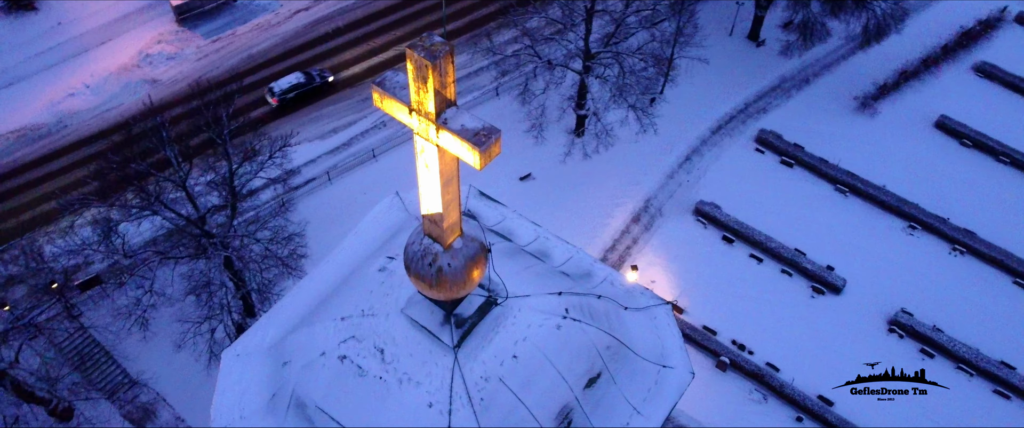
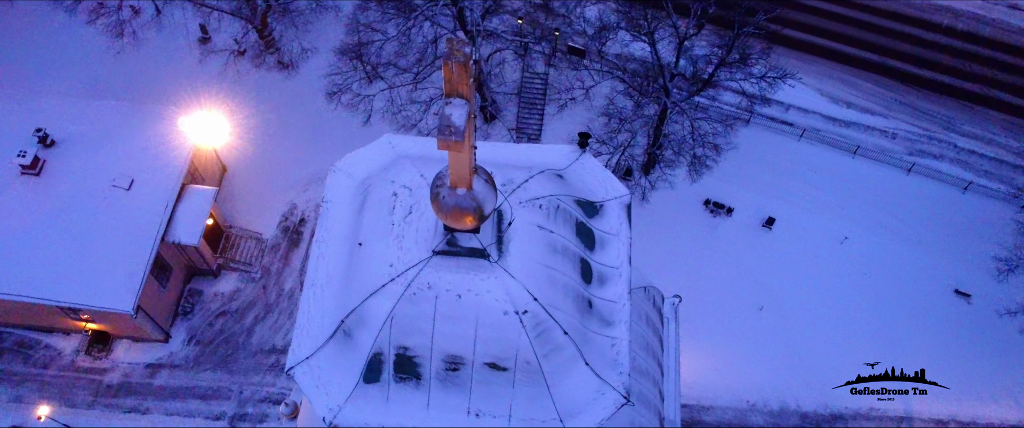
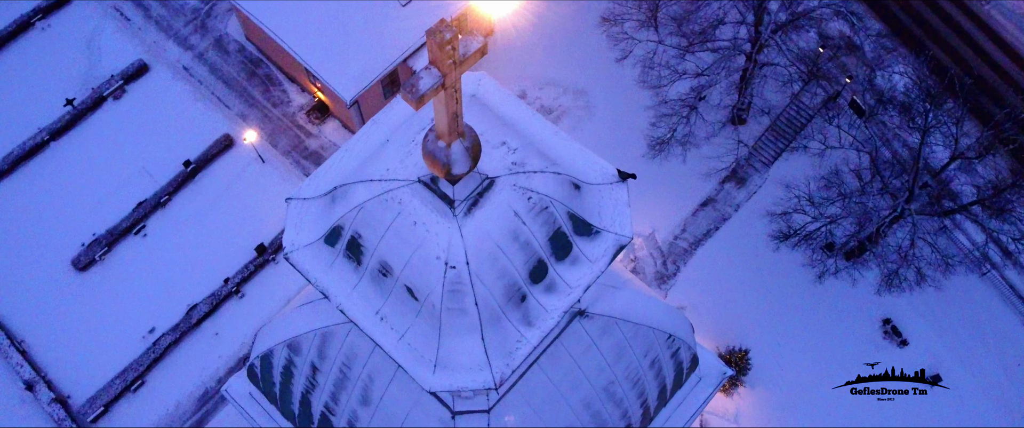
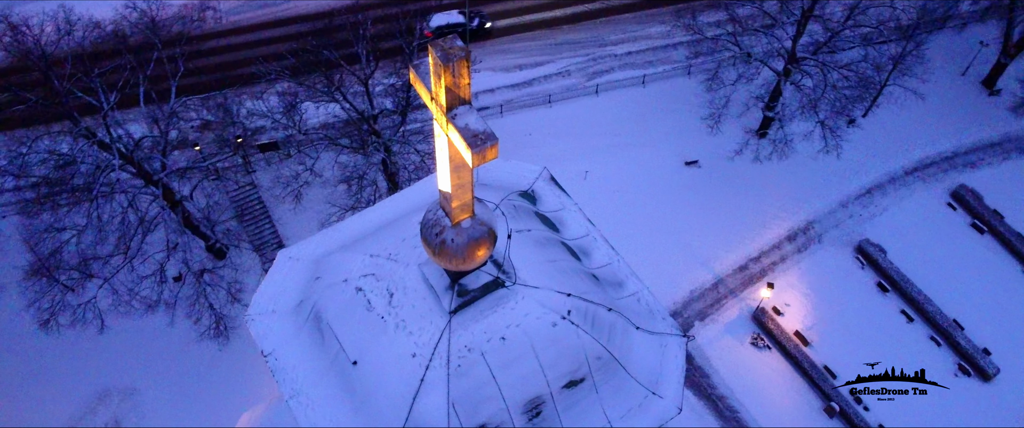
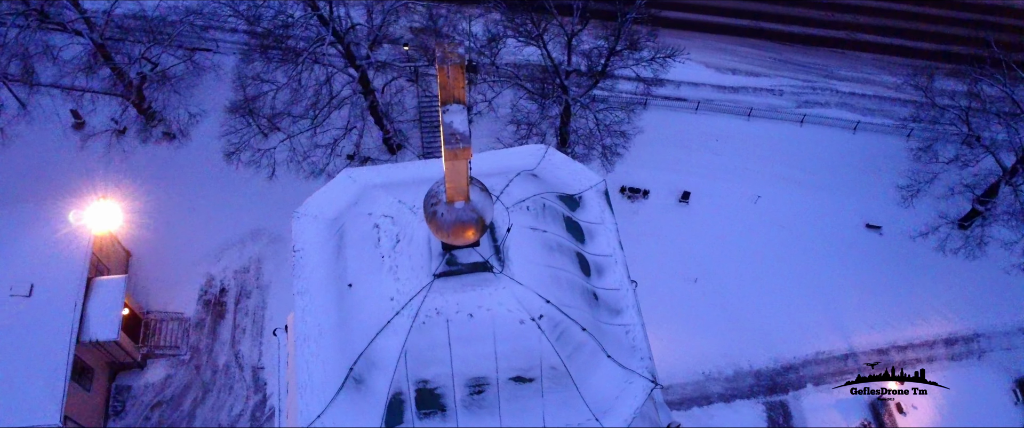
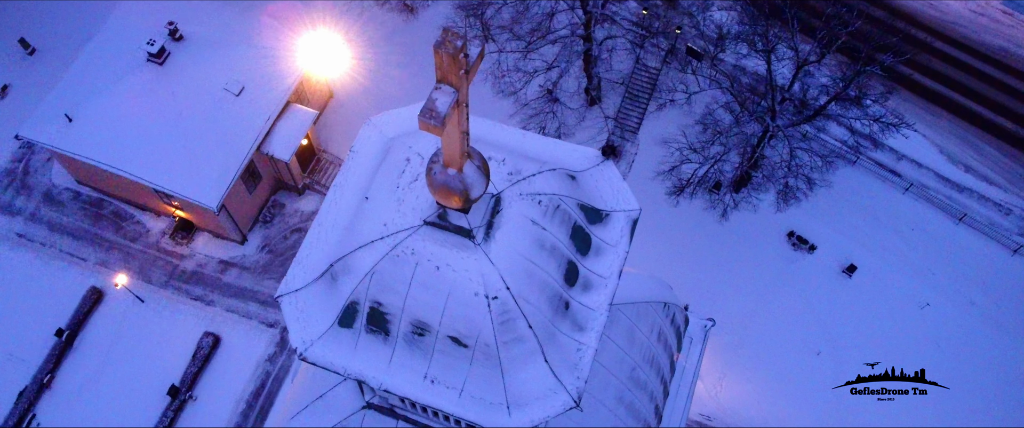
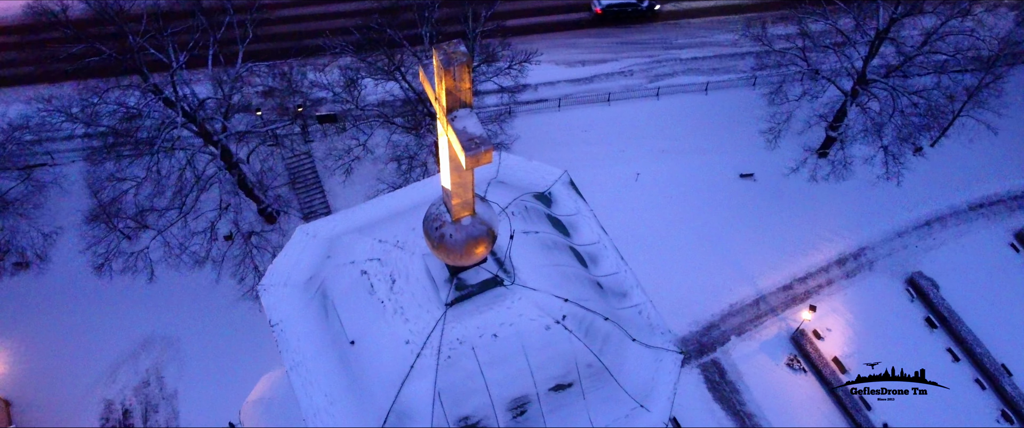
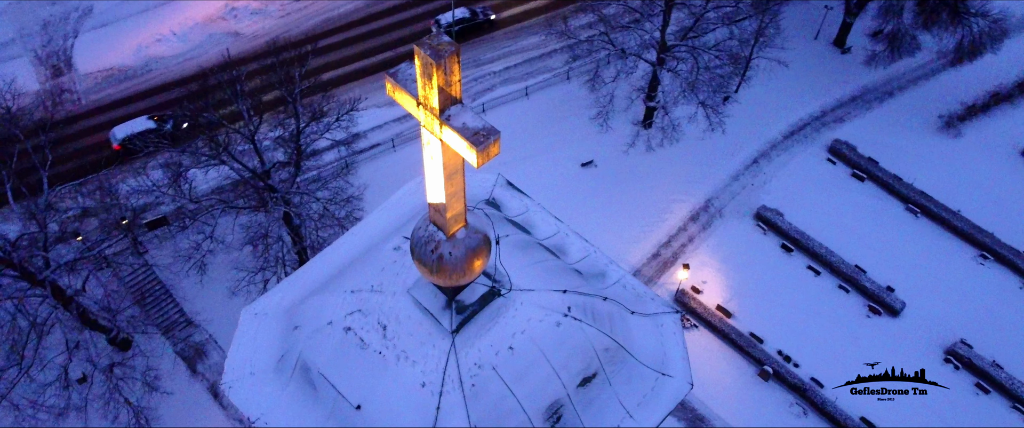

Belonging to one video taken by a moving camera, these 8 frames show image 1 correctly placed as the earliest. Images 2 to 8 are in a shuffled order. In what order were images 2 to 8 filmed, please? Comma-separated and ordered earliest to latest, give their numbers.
8, 4, 7, 5, 2, 6, 3
